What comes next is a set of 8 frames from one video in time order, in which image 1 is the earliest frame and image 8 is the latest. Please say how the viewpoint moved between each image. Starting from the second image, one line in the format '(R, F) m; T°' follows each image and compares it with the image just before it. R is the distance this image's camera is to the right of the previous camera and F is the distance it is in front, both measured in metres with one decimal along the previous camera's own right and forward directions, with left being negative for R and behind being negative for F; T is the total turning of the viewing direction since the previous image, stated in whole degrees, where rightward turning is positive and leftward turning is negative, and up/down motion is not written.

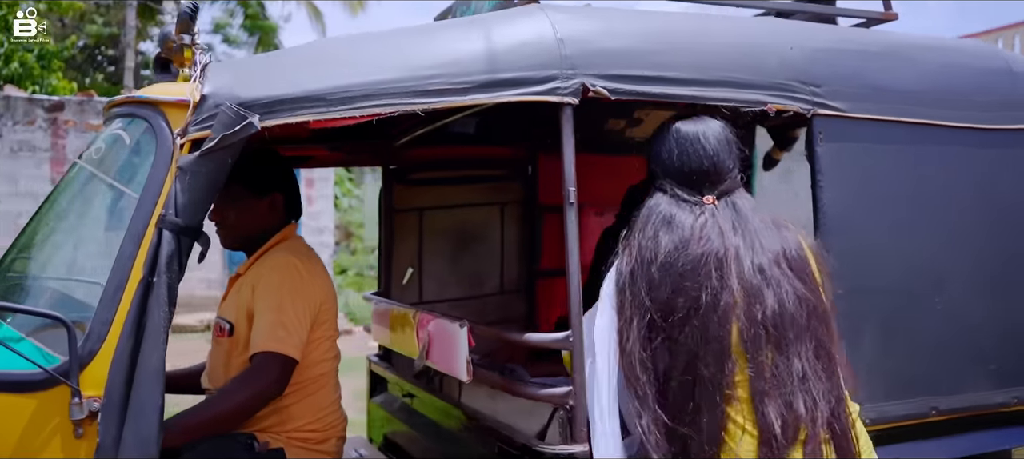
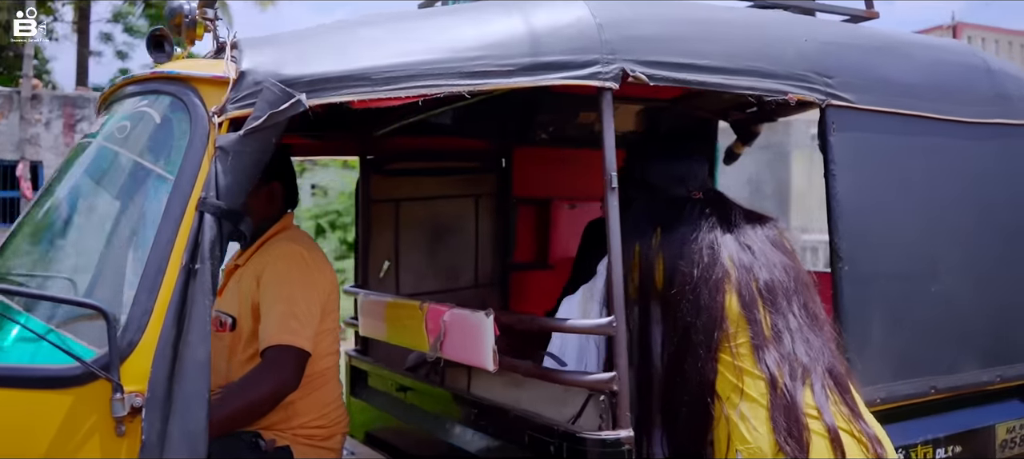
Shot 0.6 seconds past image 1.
(-0.4, 0.0) m; +7°
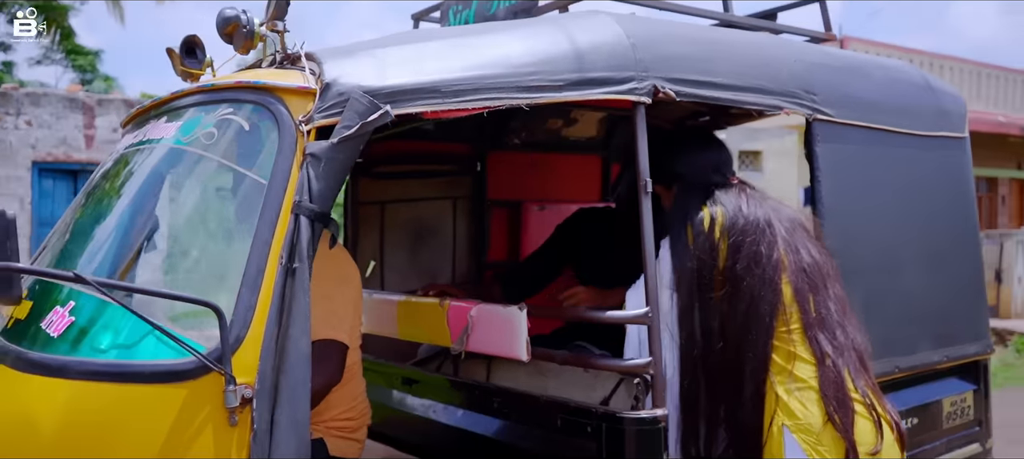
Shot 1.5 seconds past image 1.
(-0.4, -0.2) m; +7°
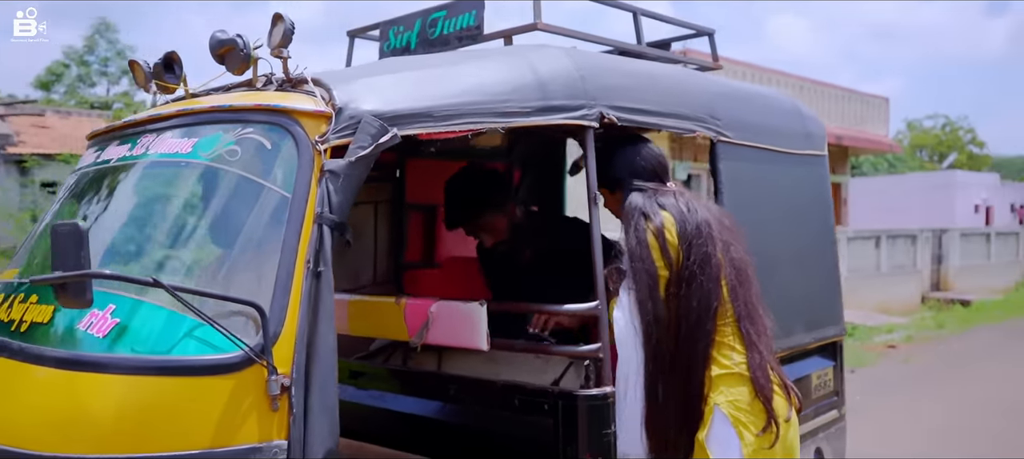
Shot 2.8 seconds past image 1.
(-0.4, -0.3) m; +11°
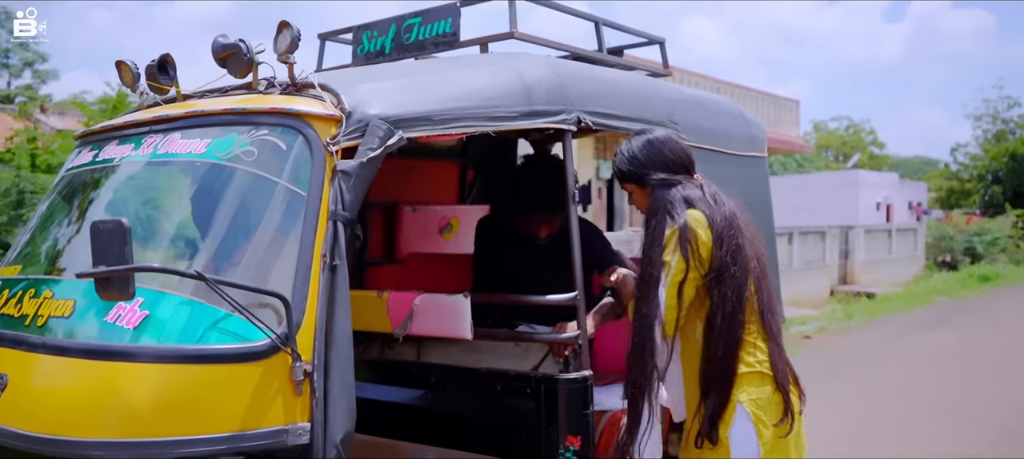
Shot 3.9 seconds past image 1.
(-0.2, -0.2) m; +6°
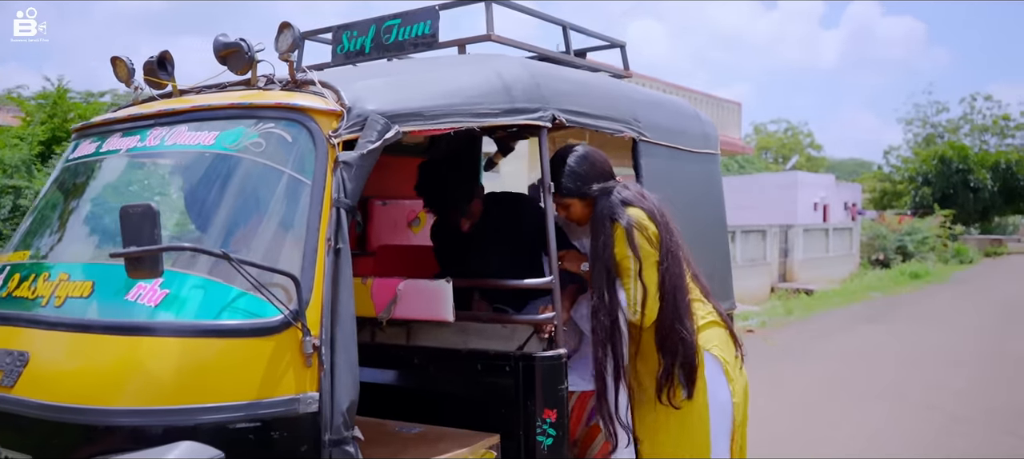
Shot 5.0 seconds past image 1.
(-0.1, -0.2) m; +4°
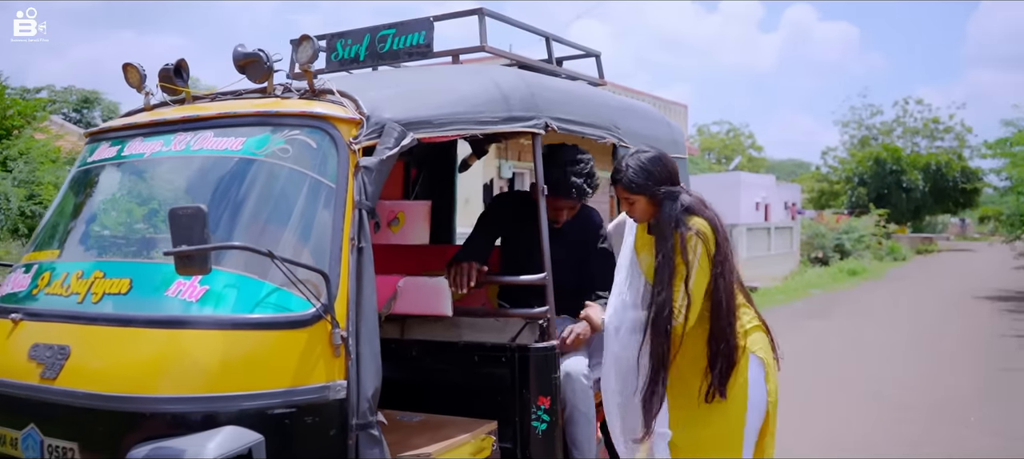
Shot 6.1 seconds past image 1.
(-0.2, -0.2) m; +4°
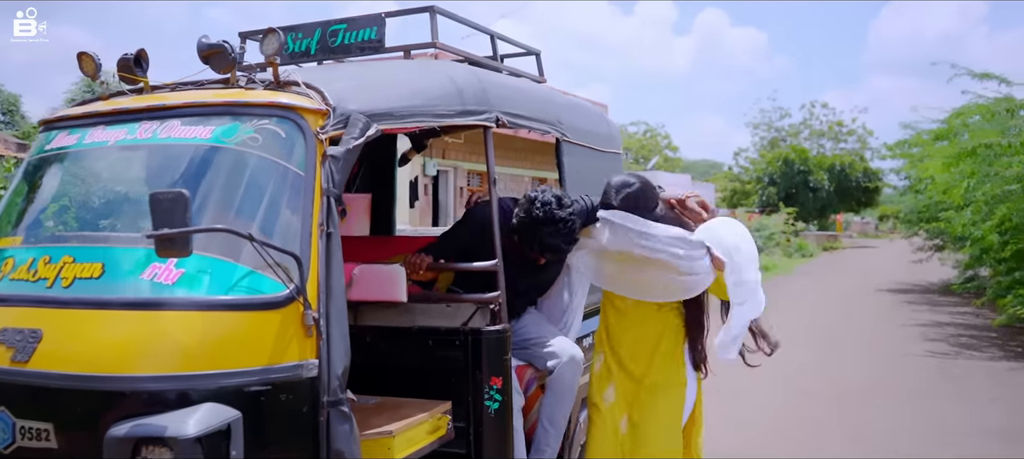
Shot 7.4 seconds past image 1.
(-0.2, -0.2) m; +6°
